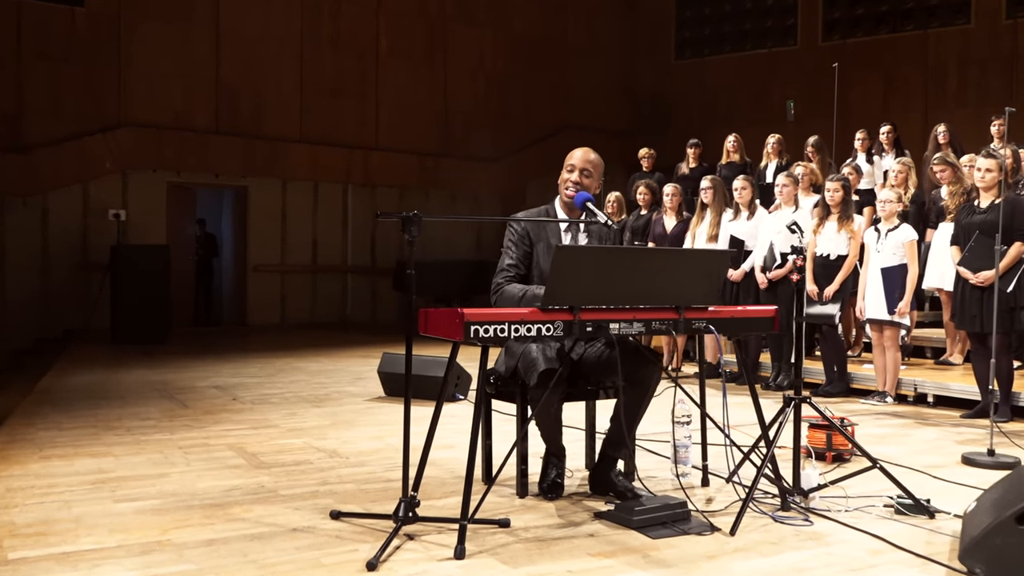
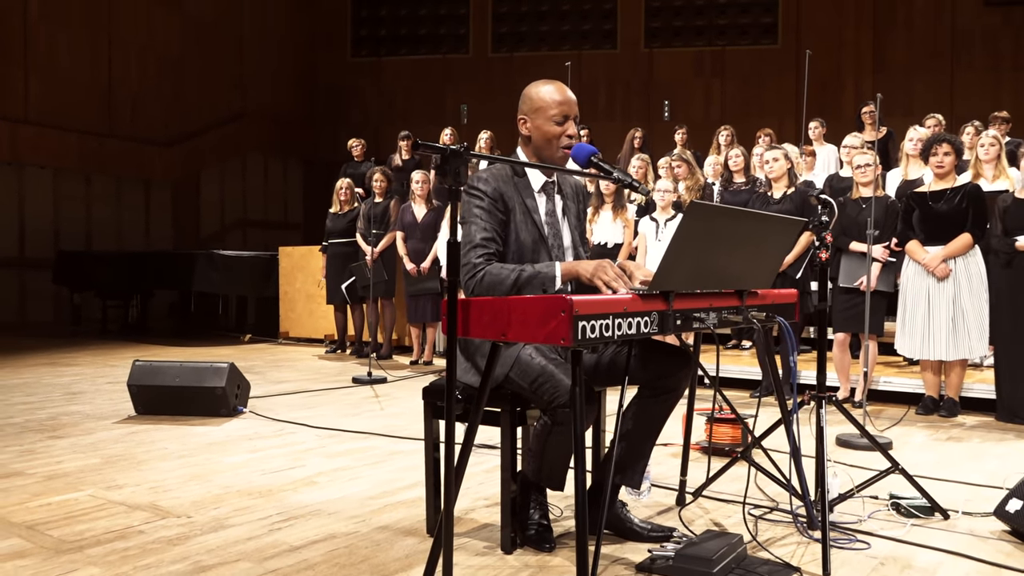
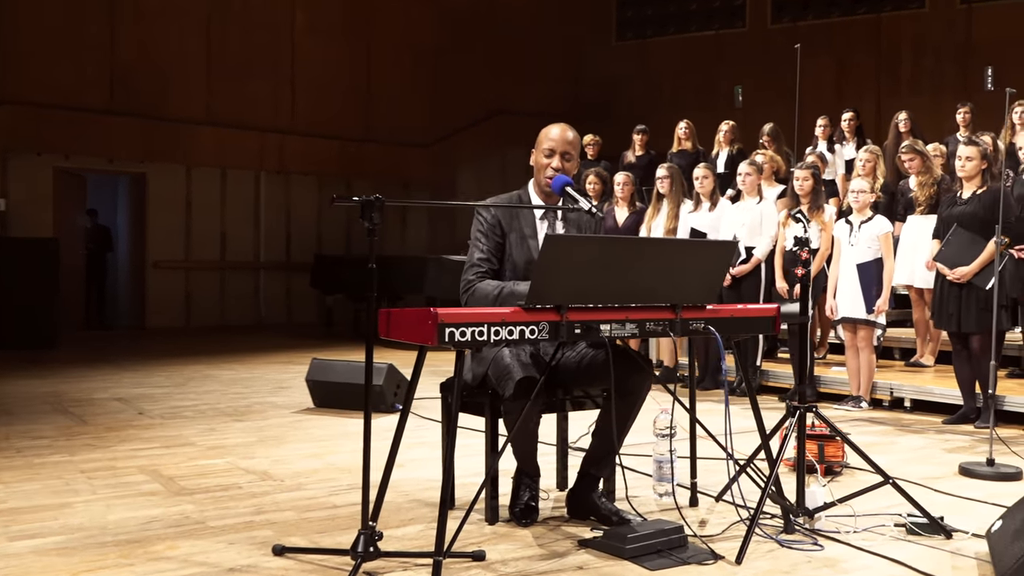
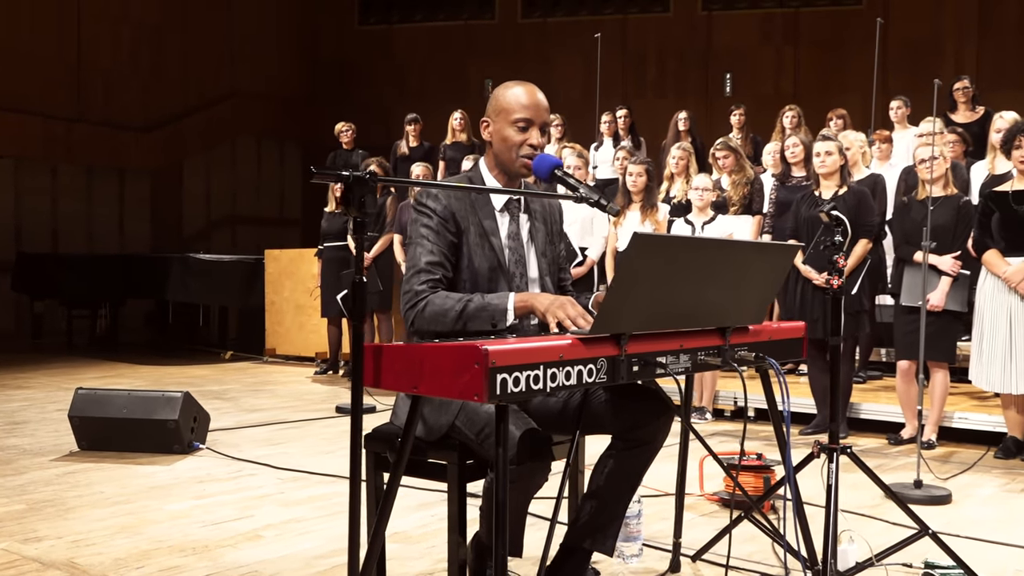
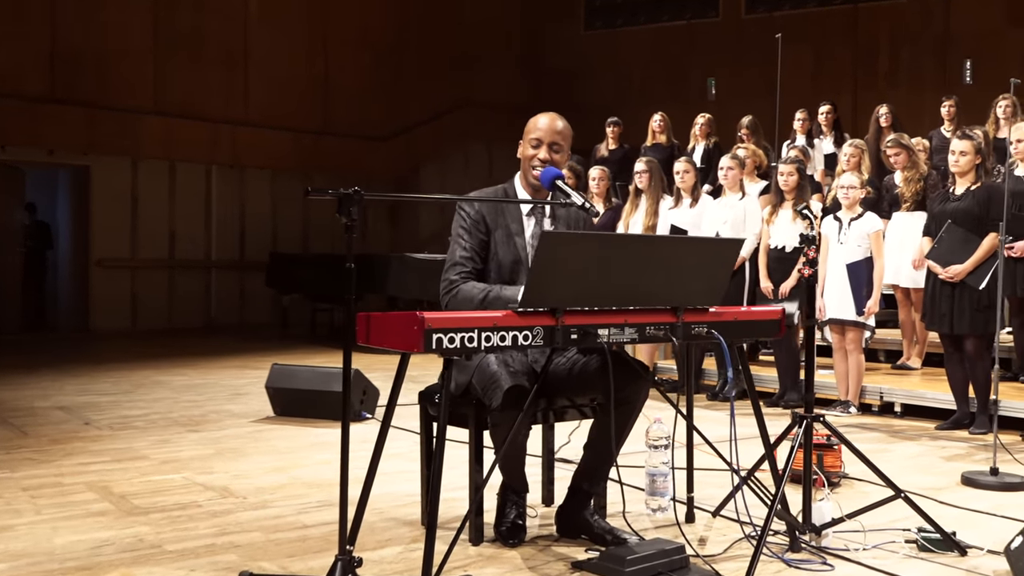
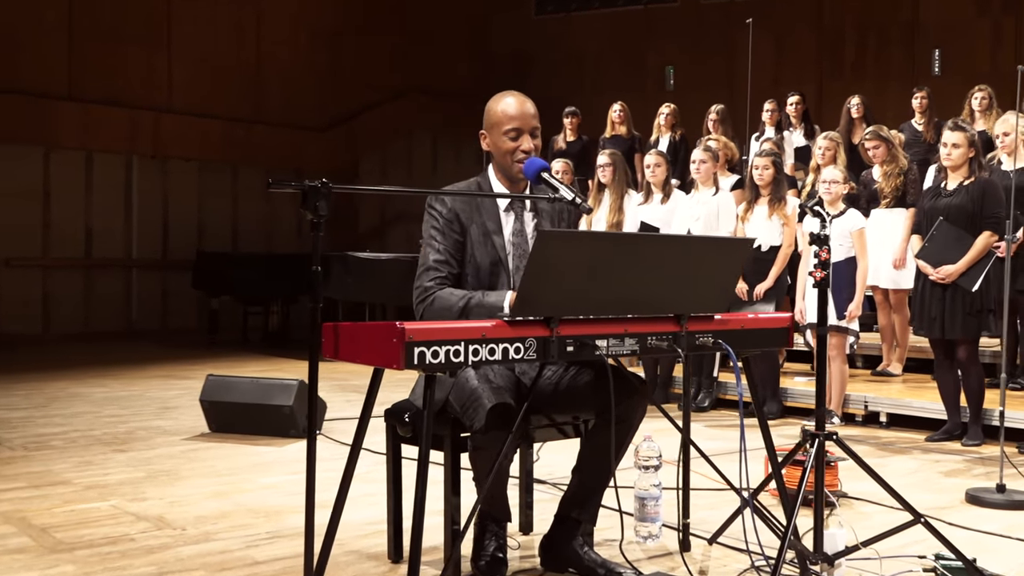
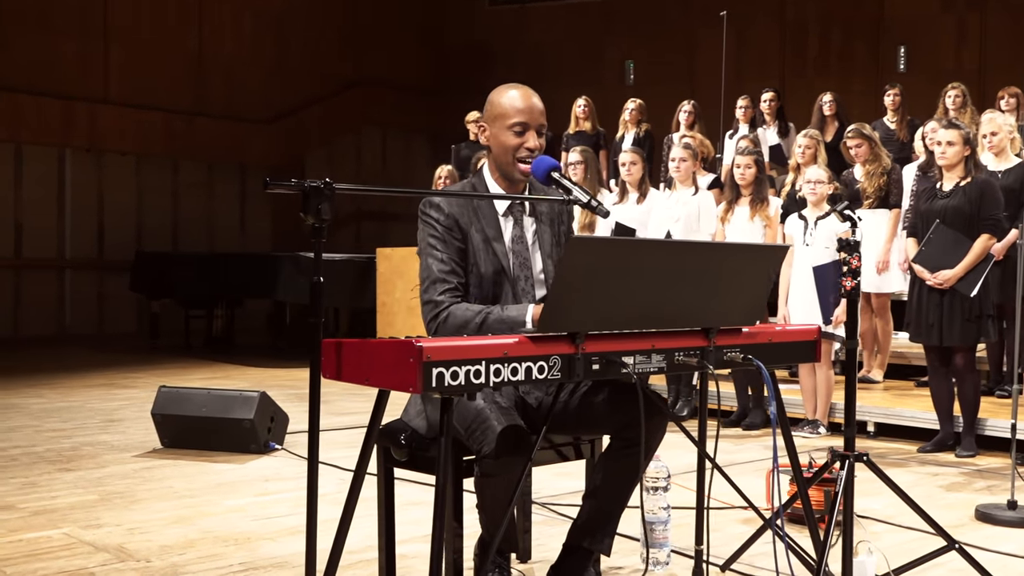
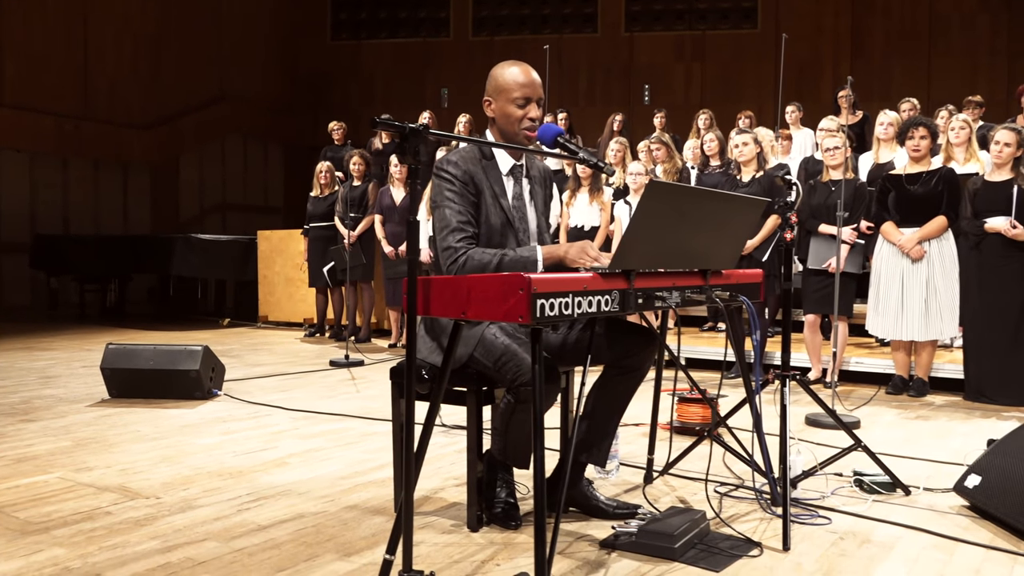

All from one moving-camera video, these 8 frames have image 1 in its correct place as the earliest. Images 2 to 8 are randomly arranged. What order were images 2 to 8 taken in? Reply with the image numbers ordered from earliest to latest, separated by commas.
3, 5, 6, 7, 4, 2, 8
